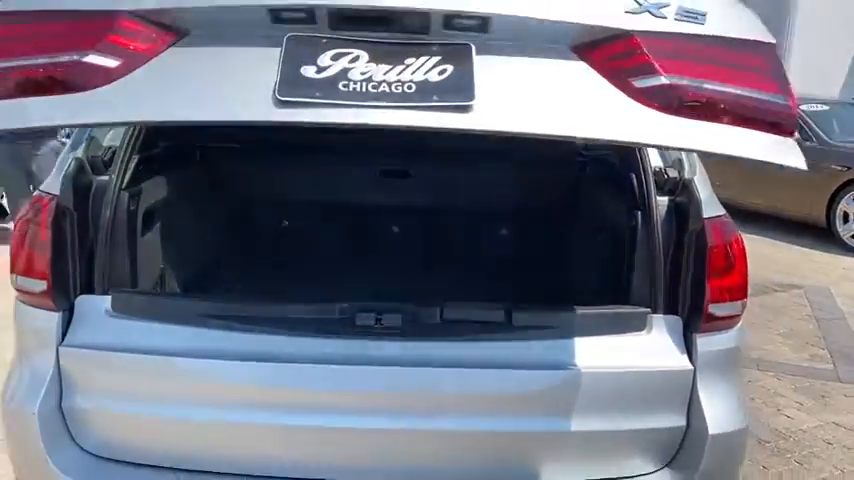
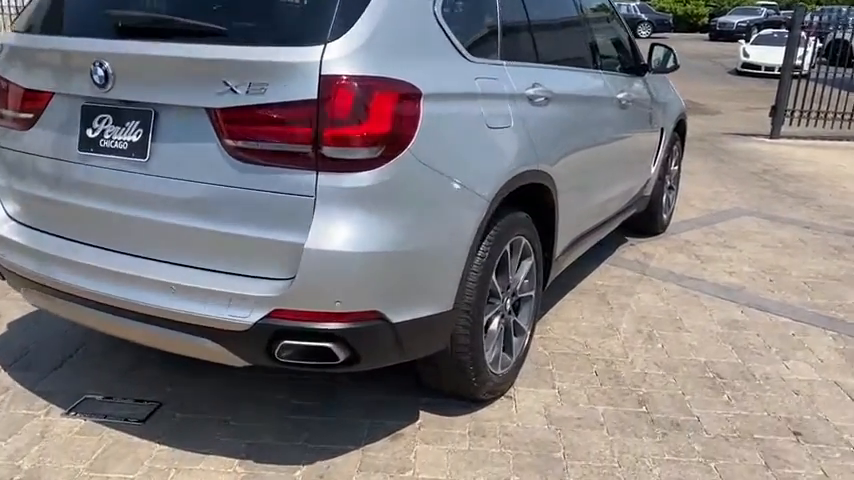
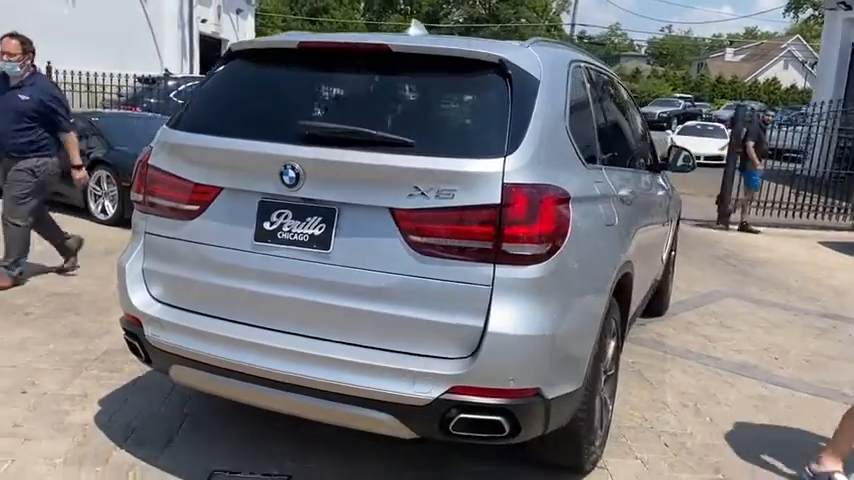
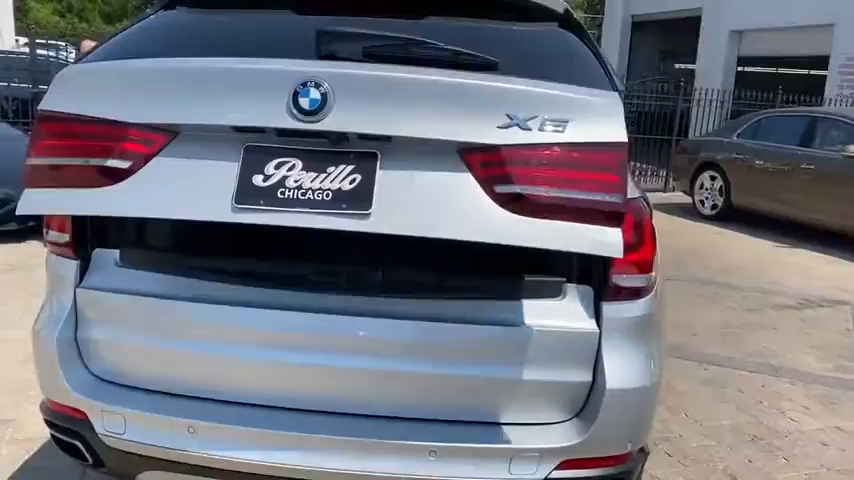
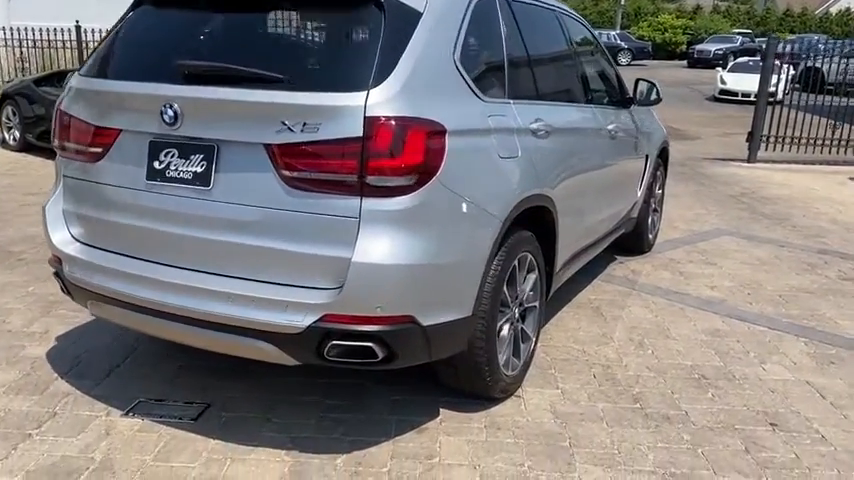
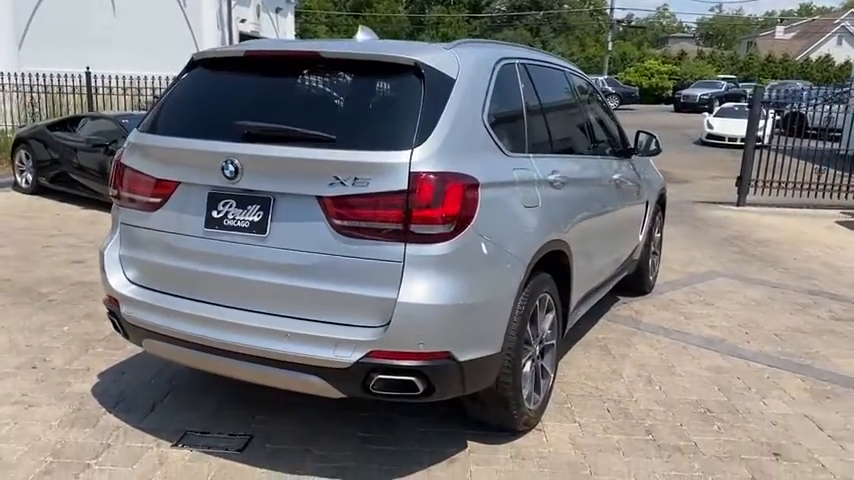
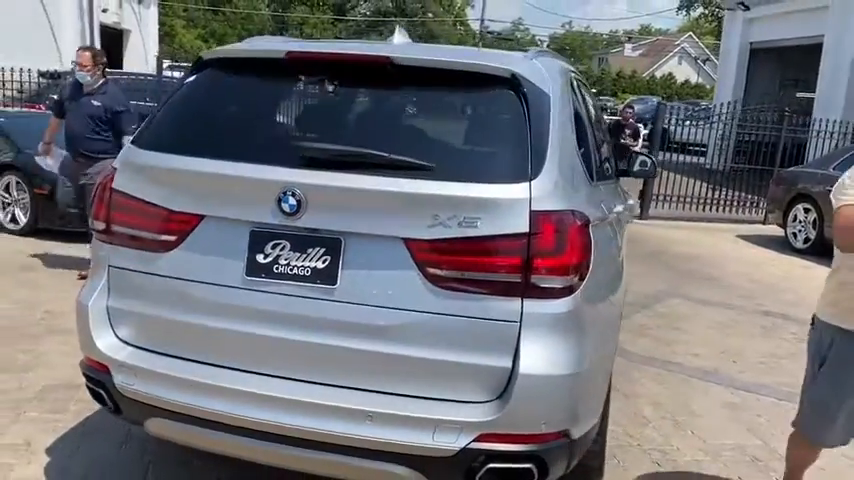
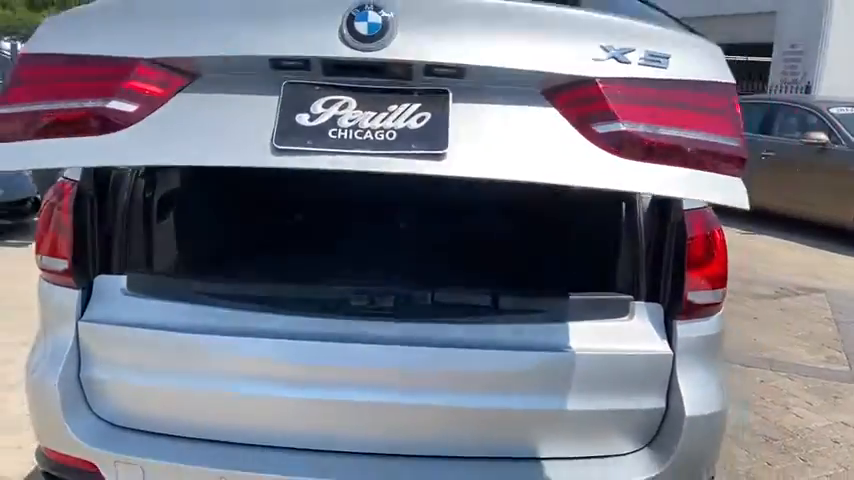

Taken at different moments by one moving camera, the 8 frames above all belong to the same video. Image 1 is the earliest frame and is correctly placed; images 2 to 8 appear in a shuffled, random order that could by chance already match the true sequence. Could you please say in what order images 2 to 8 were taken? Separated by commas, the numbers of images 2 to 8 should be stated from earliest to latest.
8, 4, 7, 3, 6, 5, 2
